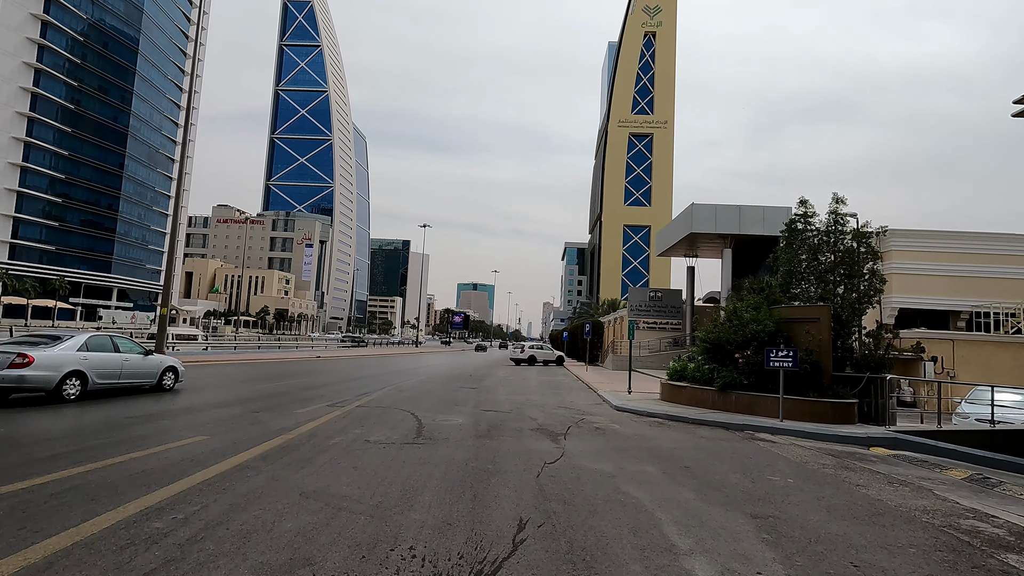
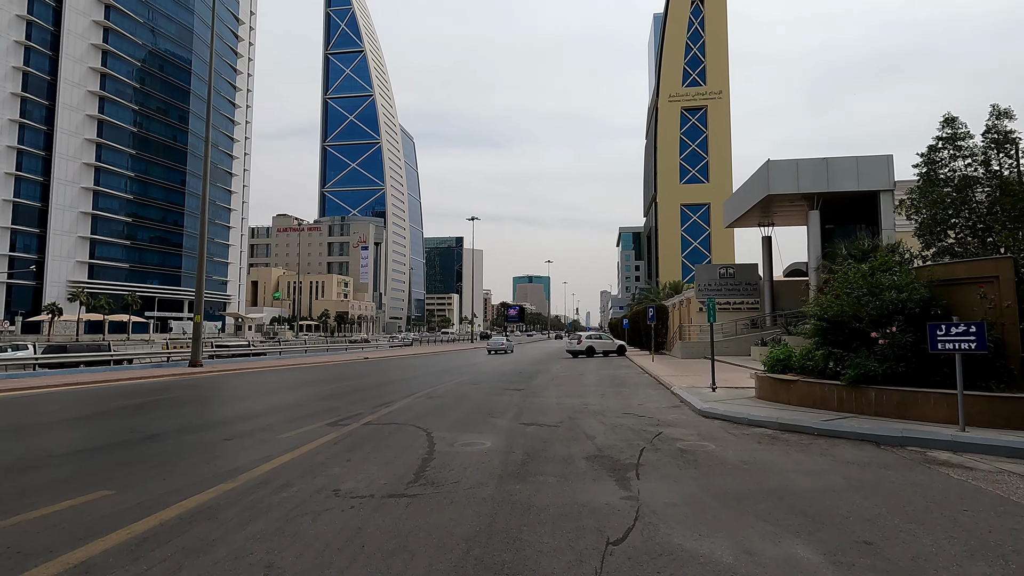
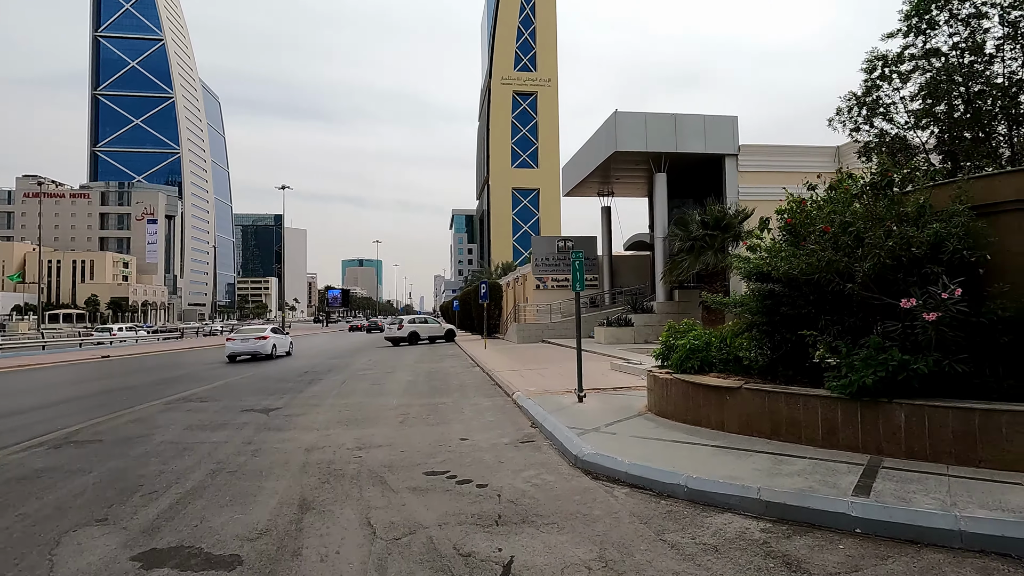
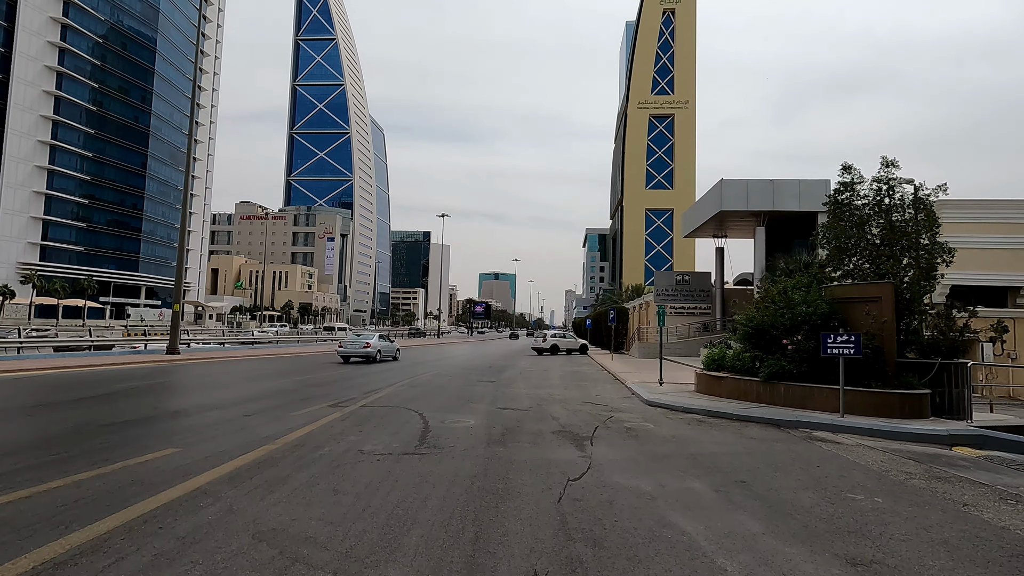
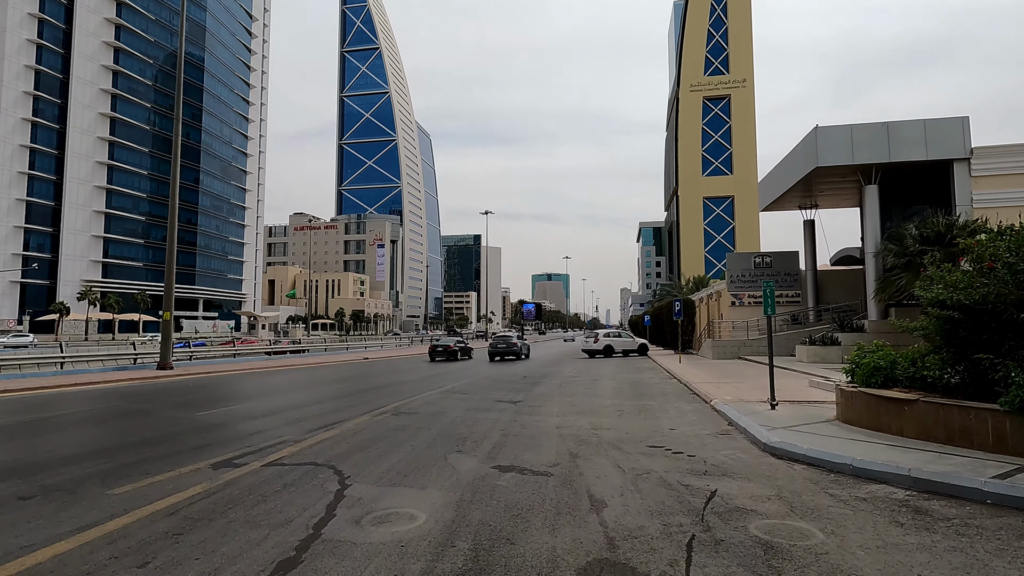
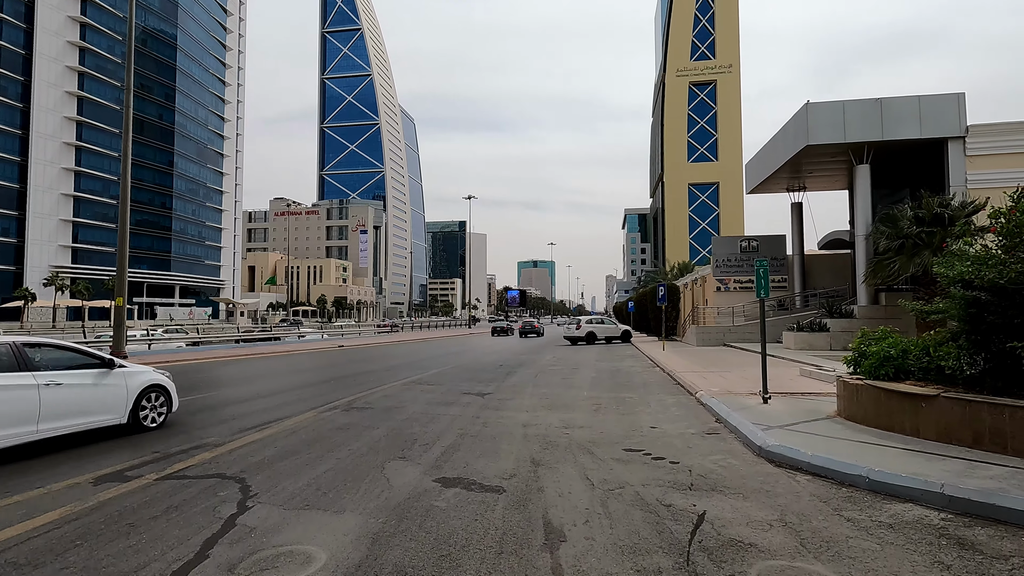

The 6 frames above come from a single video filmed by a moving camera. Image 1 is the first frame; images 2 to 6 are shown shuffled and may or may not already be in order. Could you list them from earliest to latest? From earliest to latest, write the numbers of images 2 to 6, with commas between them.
4, 2, 5, 6, 3
